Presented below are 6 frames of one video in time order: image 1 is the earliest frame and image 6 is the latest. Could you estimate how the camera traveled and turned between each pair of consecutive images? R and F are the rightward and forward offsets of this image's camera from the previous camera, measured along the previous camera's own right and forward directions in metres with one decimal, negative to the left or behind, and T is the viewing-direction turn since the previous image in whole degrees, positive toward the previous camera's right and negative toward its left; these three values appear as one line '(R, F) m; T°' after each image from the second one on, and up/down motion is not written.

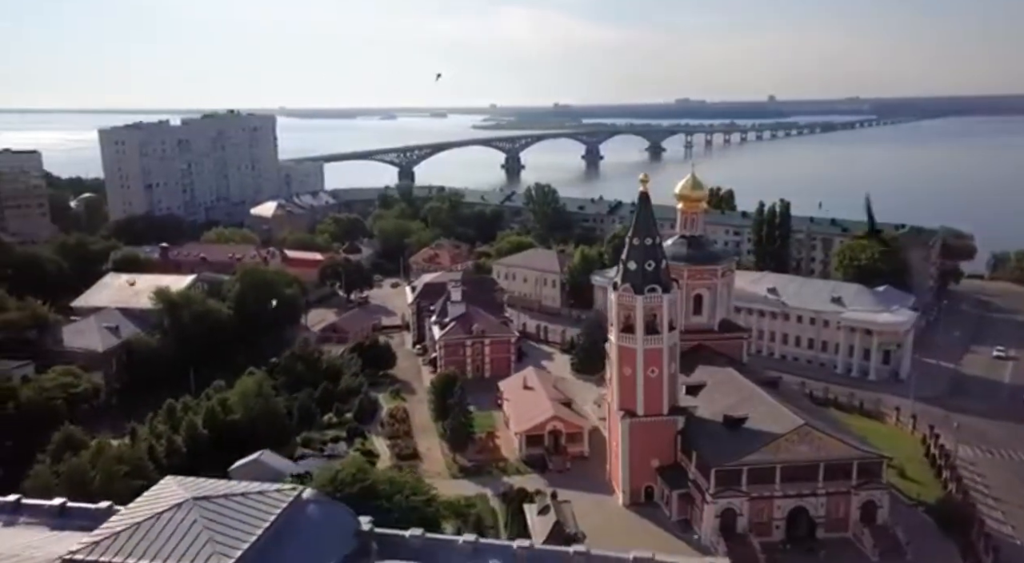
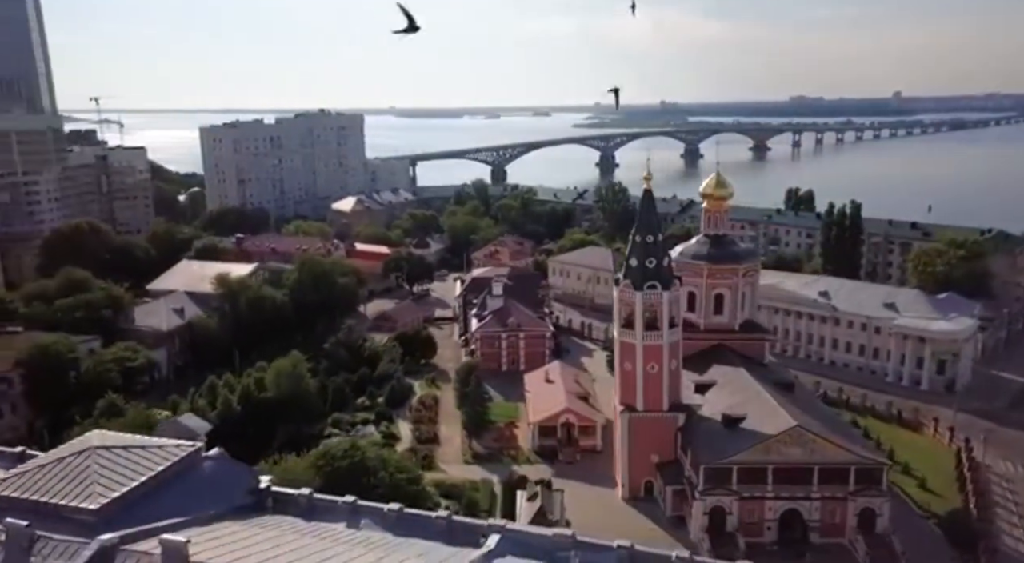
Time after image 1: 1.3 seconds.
(+2.7, -0.5) m; -7°
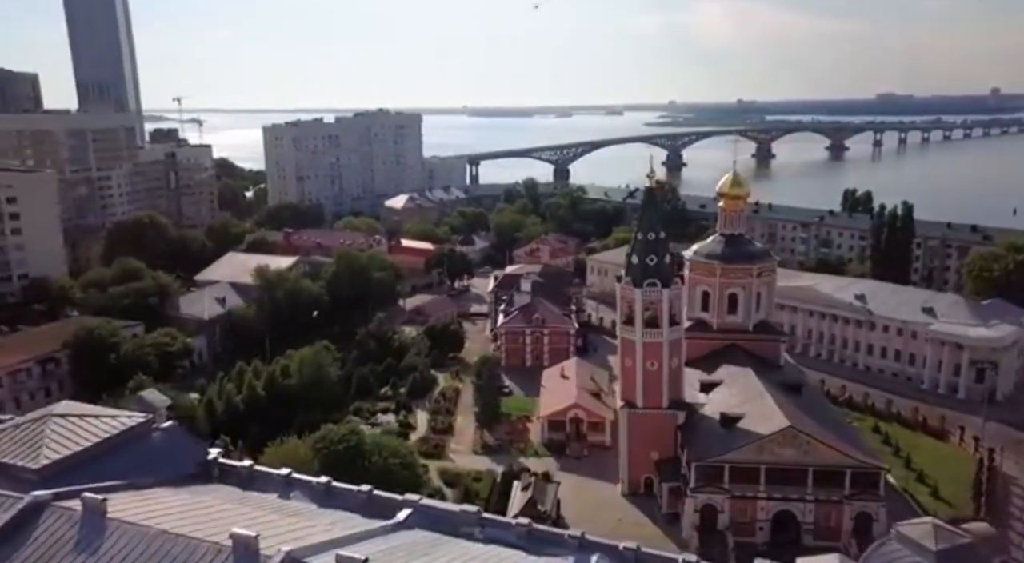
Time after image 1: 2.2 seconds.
(+1.9, -0.4) m; -5°
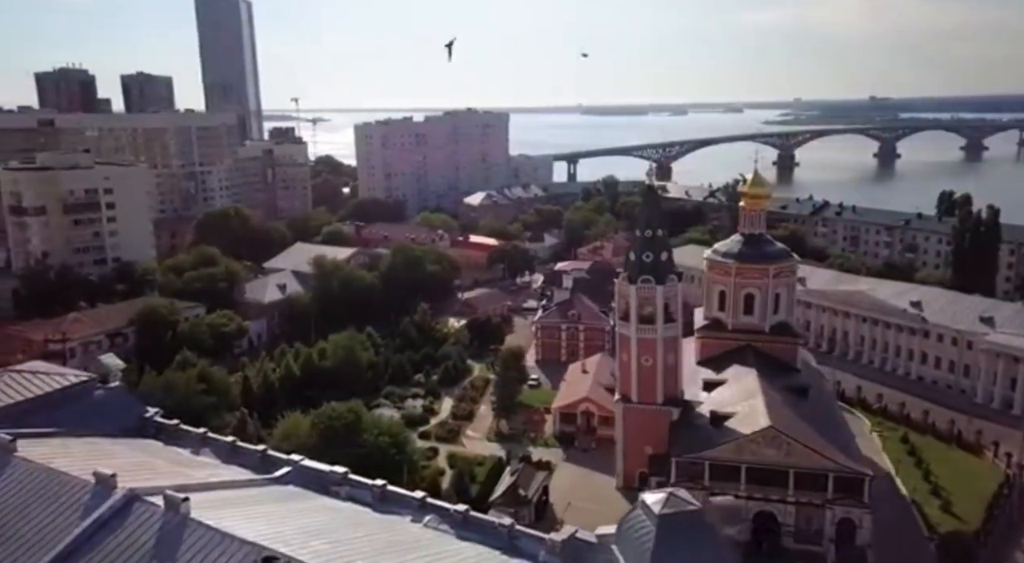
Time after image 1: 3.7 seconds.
(+3.2, -0.6) m; -8°
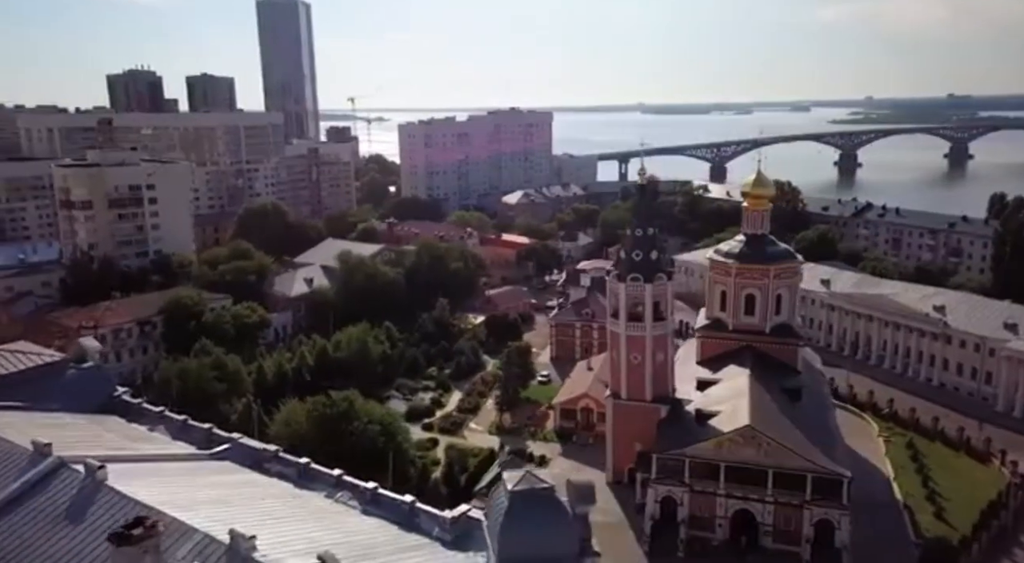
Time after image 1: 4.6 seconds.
(+1.9, -0.4) m; -4°
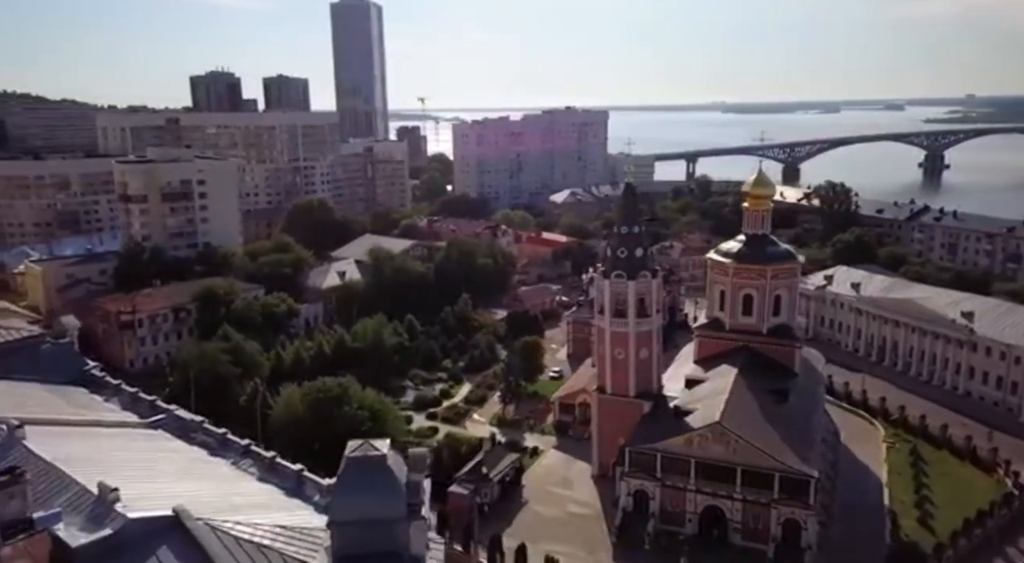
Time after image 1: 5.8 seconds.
(+2.5, -0.5) m; -5°
